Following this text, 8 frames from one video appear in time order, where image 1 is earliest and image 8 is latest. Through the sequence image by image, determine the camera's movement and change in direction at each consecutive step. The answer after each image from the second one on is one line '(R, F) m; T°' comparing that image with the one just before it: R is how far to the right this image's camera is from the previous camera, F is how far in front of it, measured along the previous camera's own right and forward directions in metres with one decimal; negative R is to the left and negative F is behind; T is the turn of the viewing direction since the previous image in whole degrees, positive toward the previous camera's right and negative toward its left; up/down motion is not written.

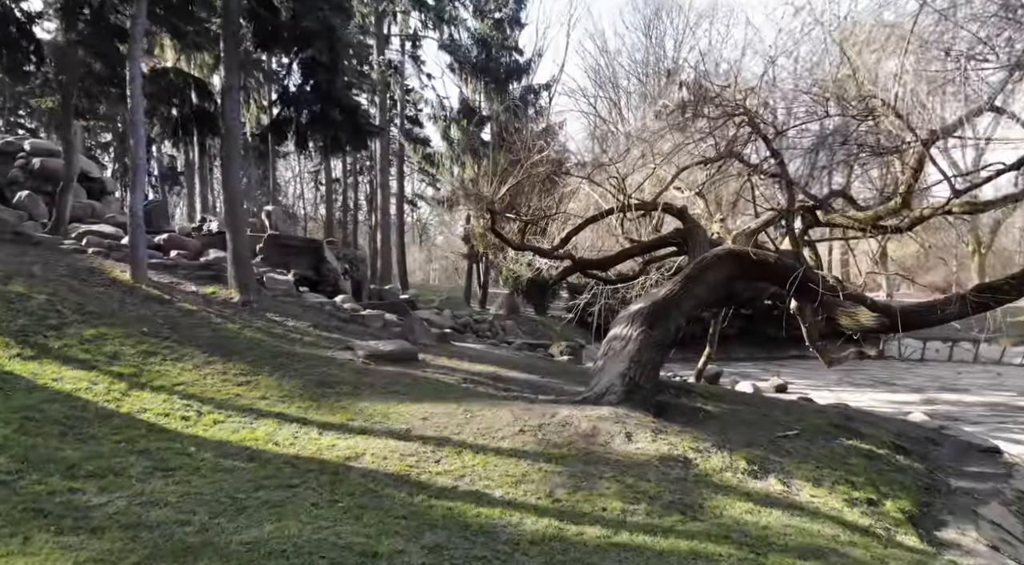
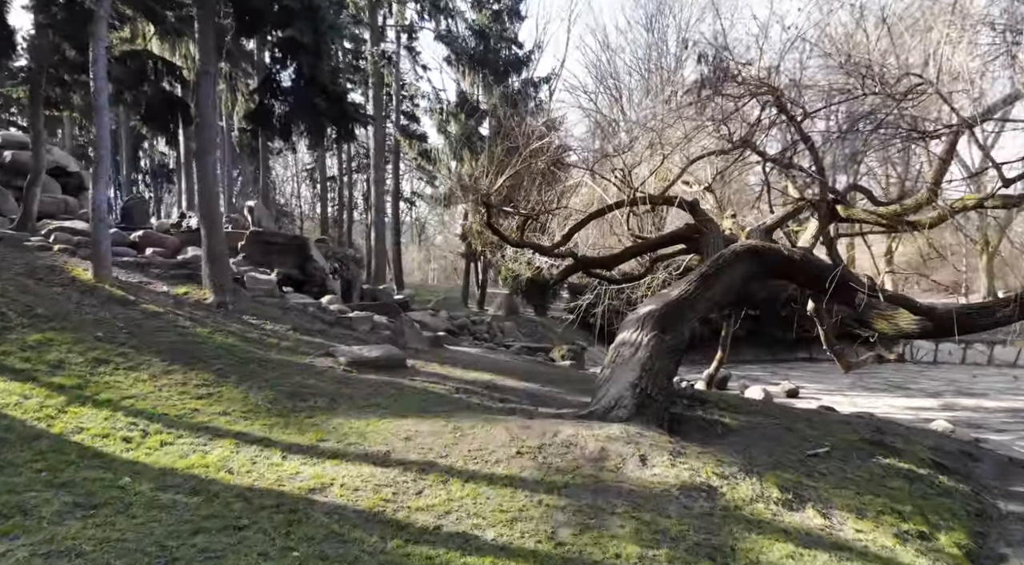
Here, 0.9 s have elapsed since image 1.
(0.0, +0.7) m; 0°
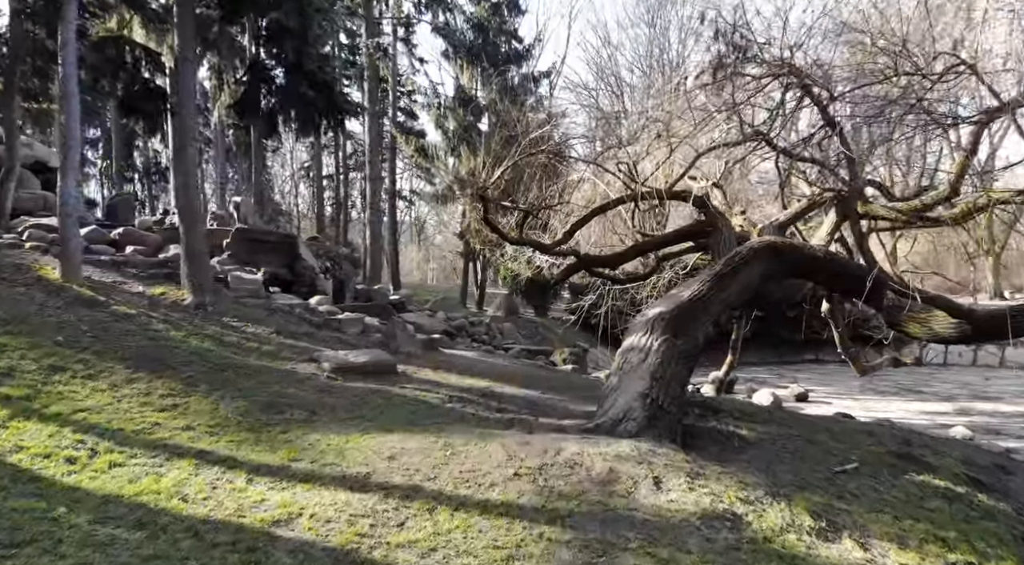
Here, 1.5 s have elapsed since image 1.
(0.0, +0.5) m; 0°
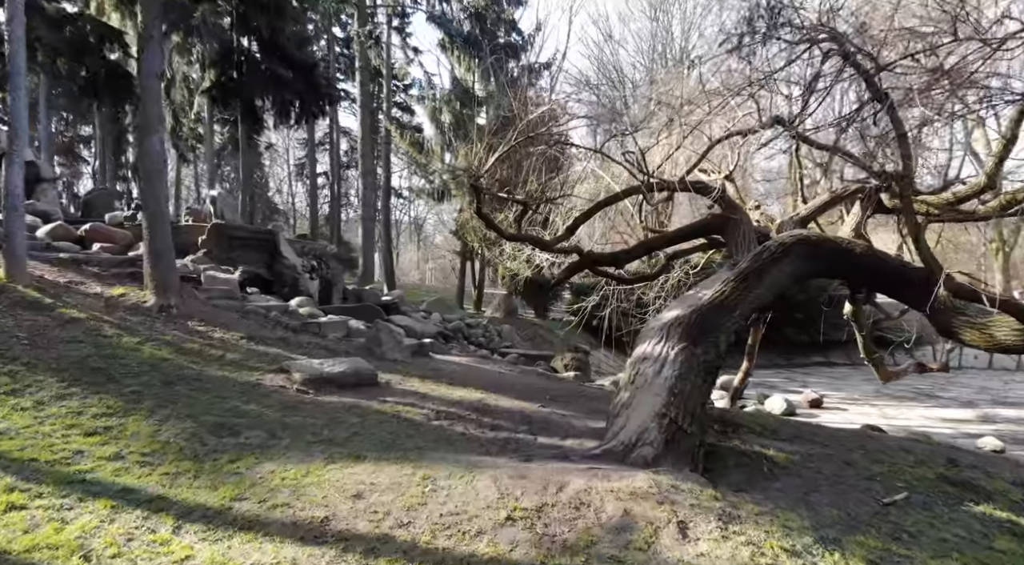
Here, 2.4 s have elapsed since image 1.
(0.0, +0.7) m; 0°
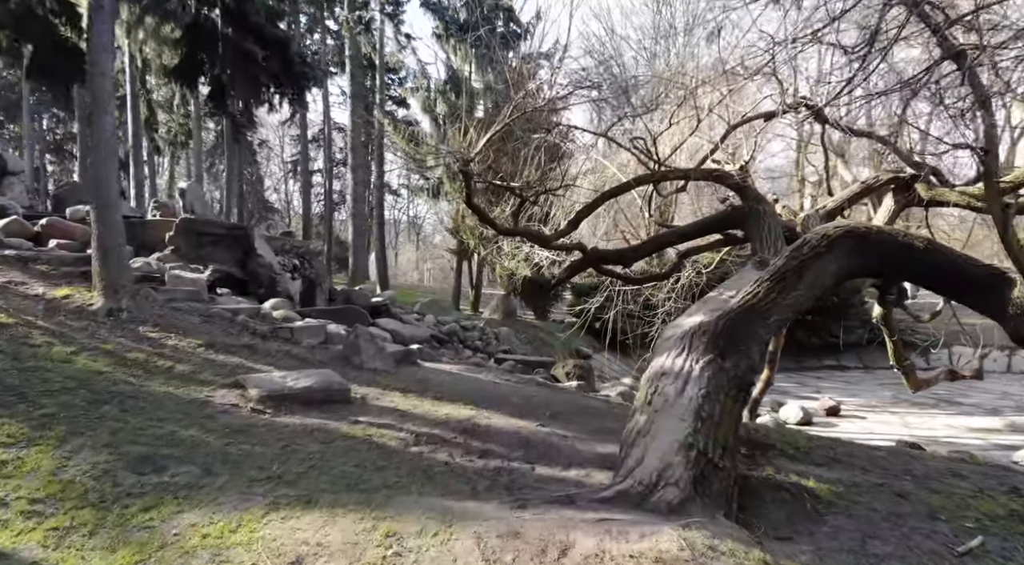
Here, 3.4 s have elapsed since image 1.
(0.0, +0.8) m; 0°
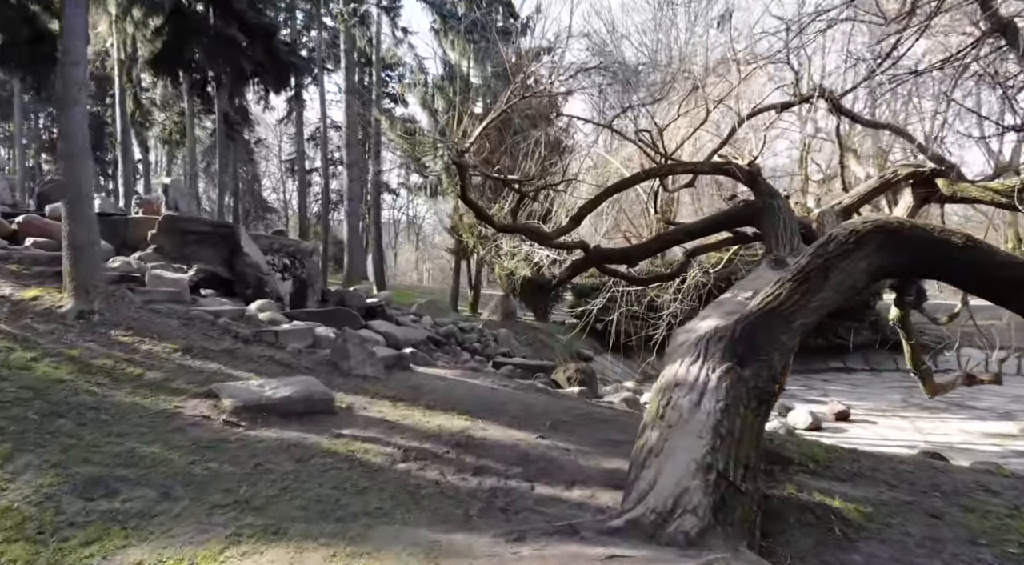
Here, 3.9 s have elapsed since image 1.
(0.0, +0.4) m; 0°
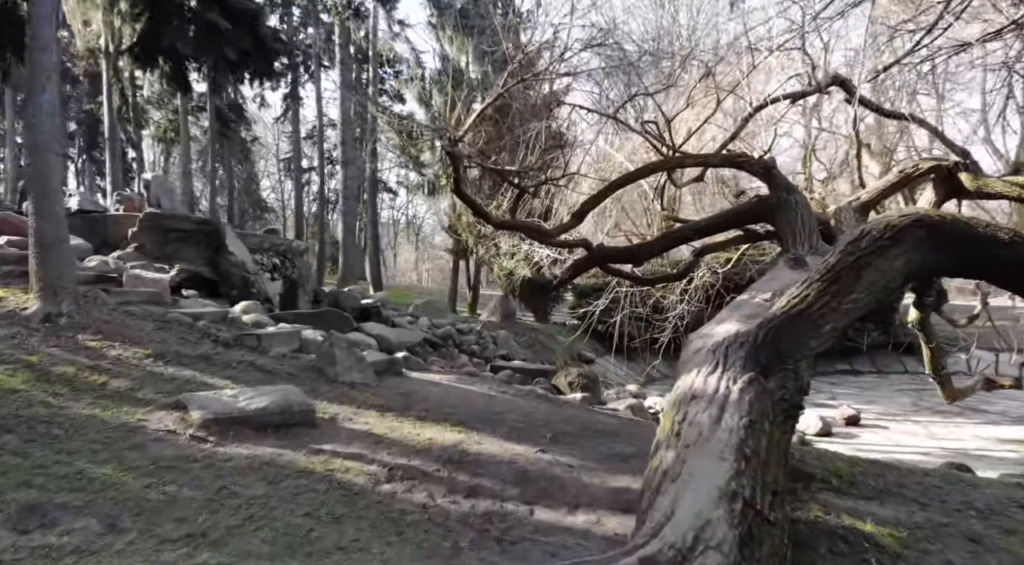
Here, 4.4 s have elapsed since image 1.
(0.0, +0.4) m; 0°
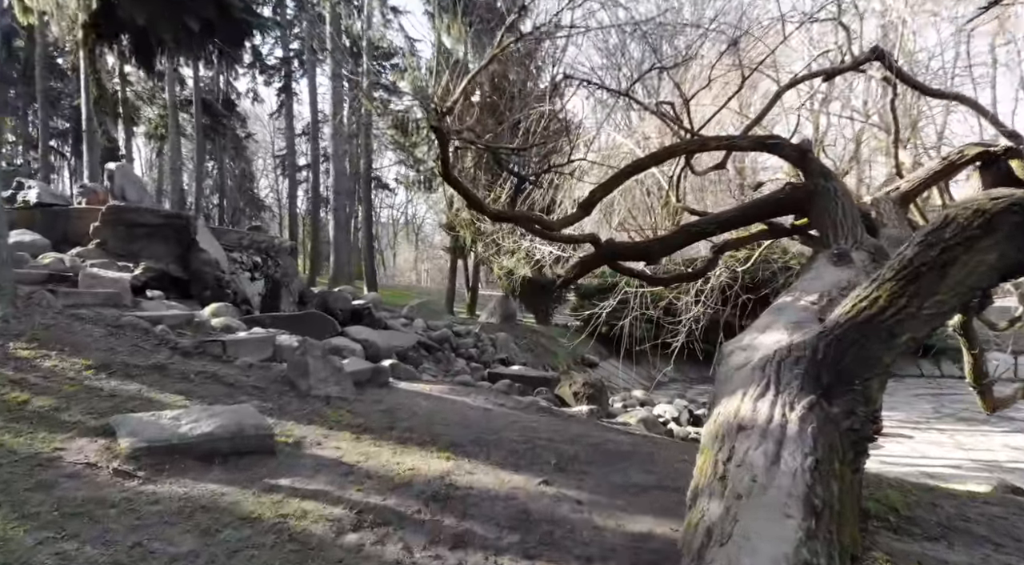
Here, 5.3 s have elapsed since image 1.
(0.0, +0.7) m; 0°
